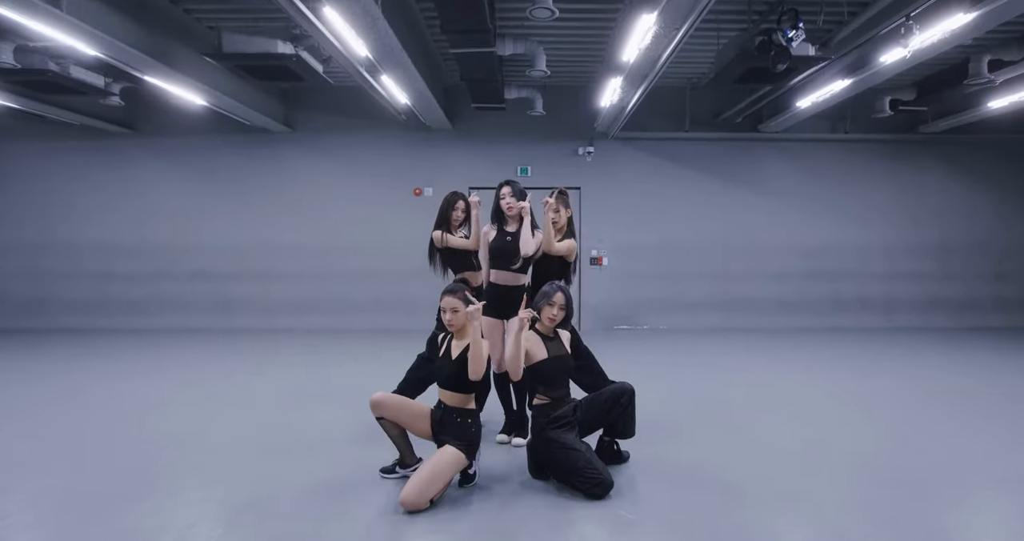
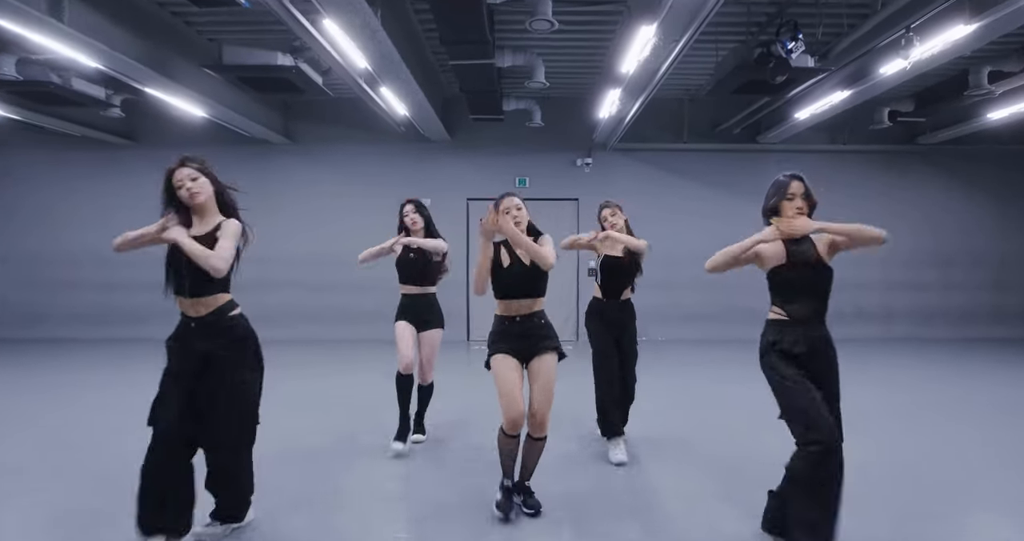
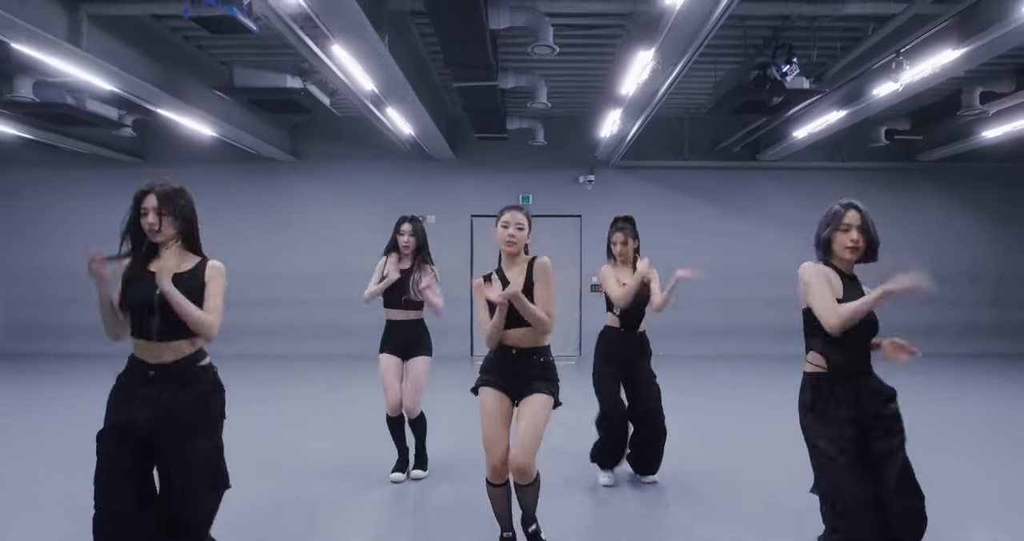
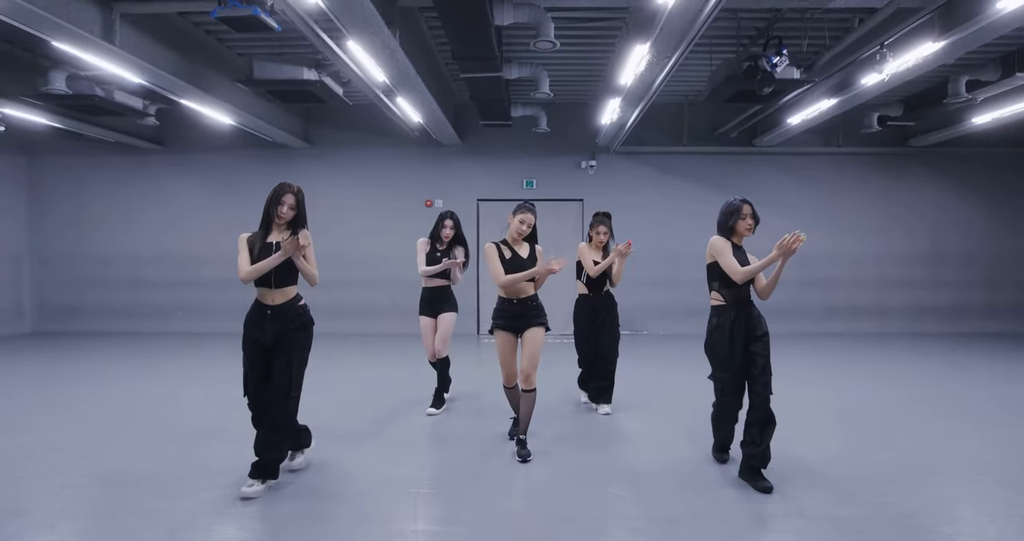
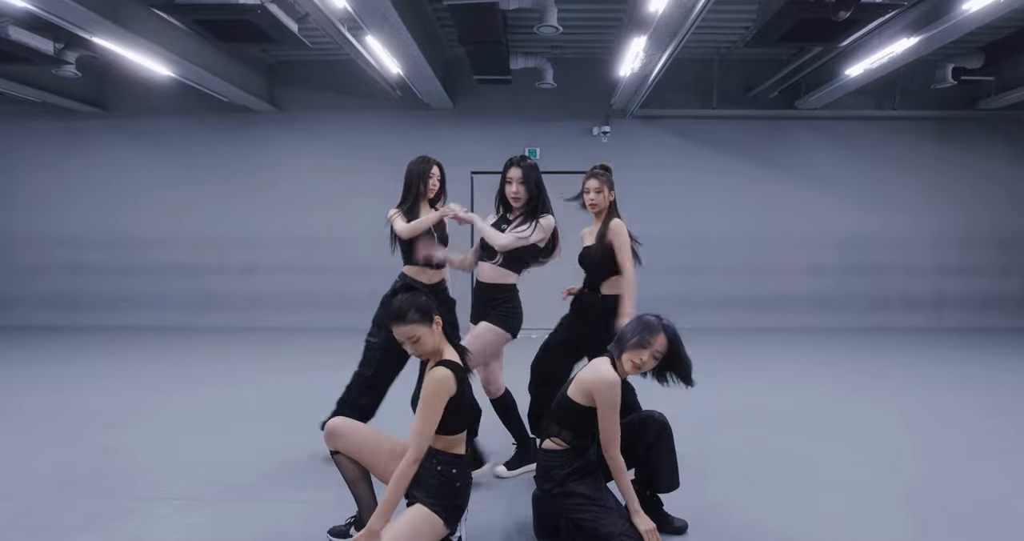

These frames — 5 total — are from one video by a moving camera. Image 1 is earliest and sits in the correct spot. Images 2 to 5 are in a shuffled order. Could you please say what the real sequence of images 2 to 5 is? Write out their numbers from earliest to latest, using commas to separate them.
5, 4, 2, 3
